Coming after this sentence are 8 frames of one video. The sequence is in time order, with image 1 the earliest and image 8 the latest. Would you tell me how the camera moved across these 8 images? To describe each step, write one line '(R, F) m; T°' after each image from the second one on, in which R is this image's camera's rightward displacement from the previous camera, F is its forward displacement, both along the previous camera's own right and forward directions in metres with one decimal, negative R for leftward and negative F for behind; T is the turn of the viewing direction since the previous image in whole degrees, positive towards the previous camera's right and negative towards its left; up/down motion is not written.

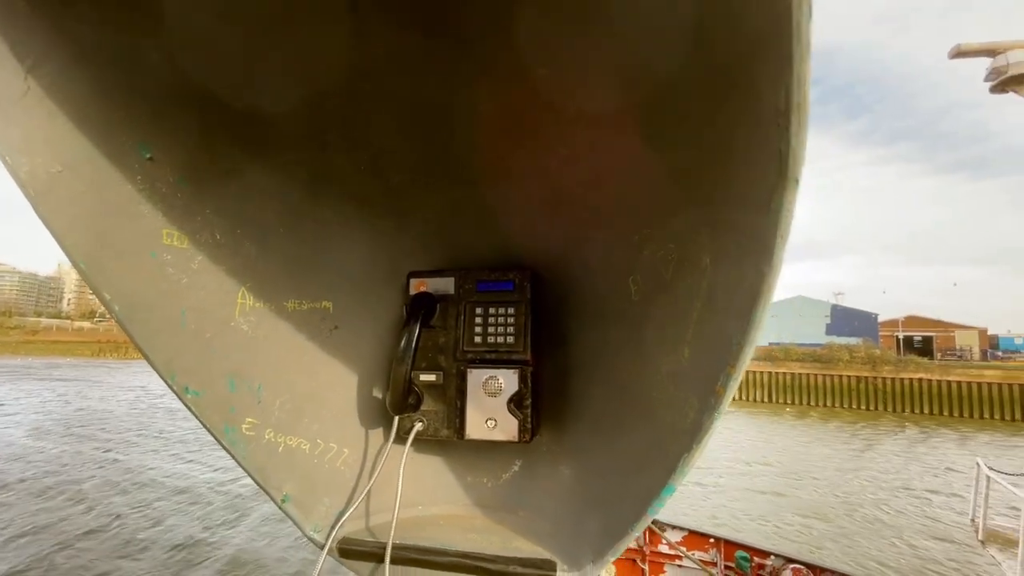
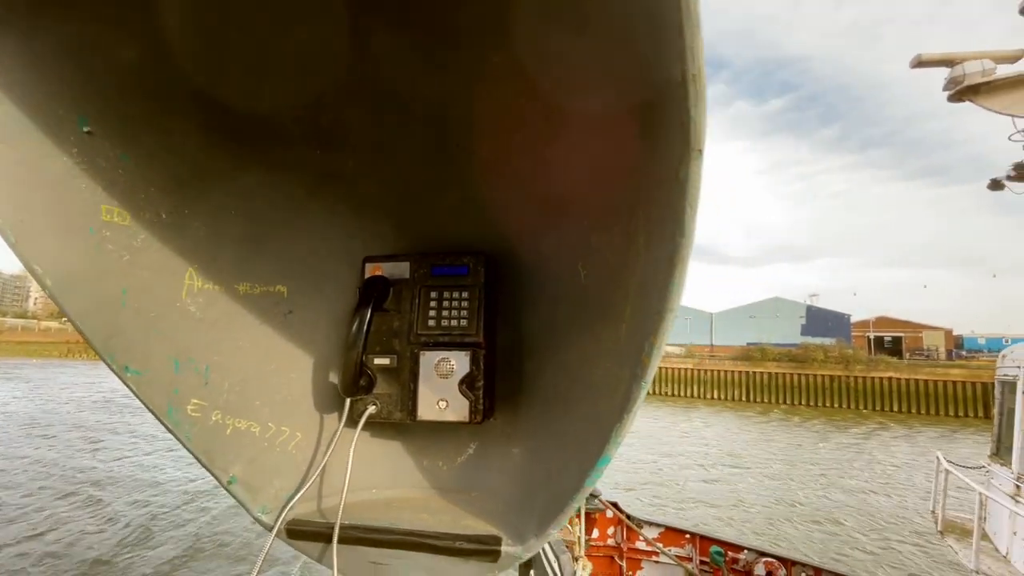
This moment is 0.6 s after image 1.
(+0.2, 0.0) m; -4°
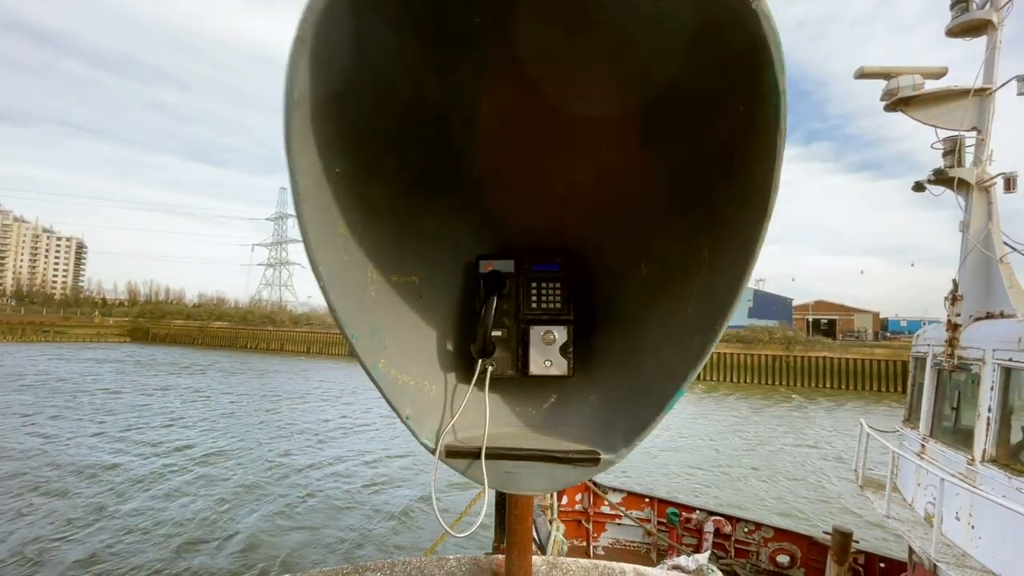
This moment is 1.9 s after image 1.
(-0.3, -0.3) m; +5°
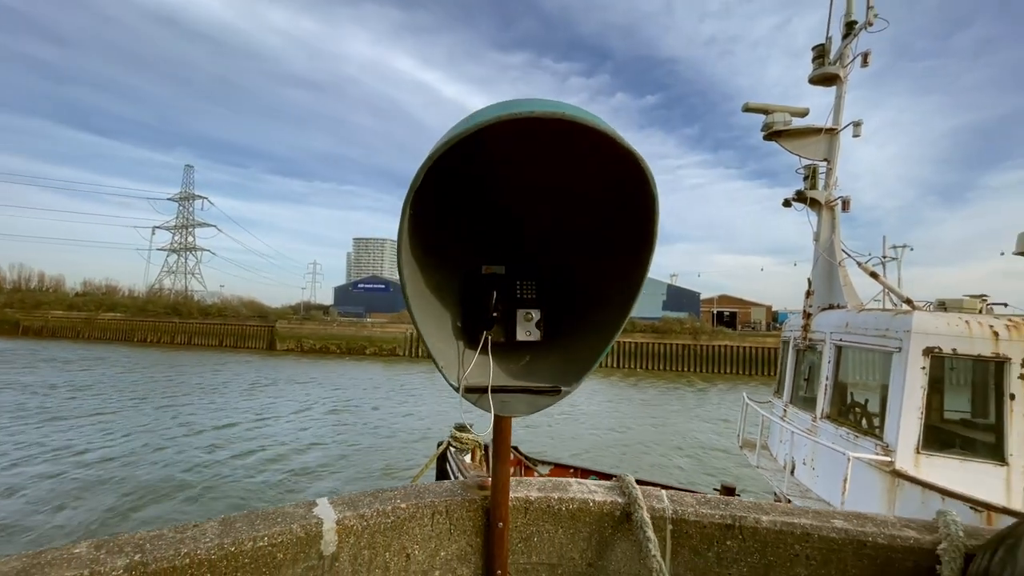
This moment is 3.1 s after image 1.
(-0.3, -0.7) m; +9°
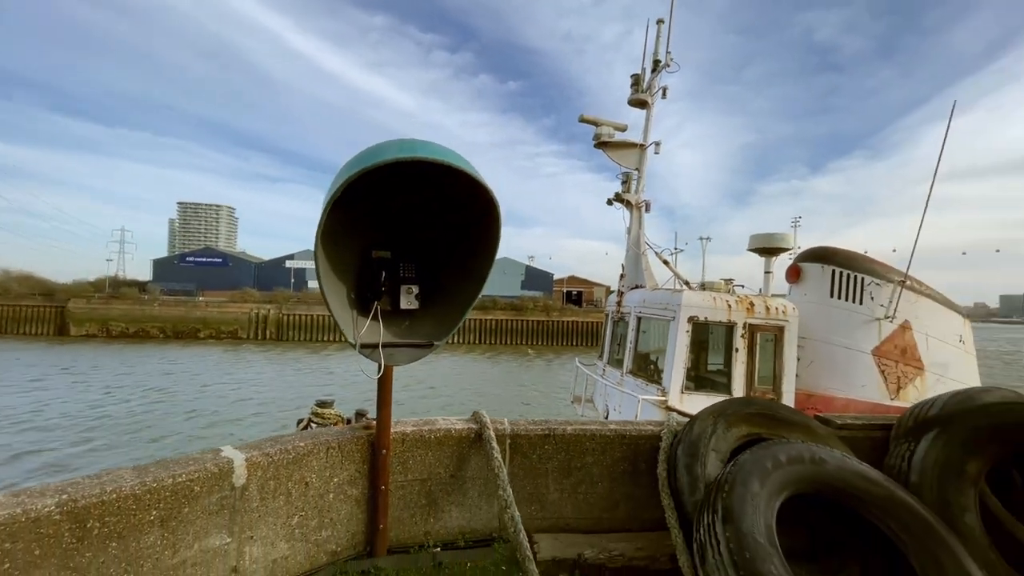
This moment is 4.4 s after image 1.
(-0.2, -0.7) m; +18°
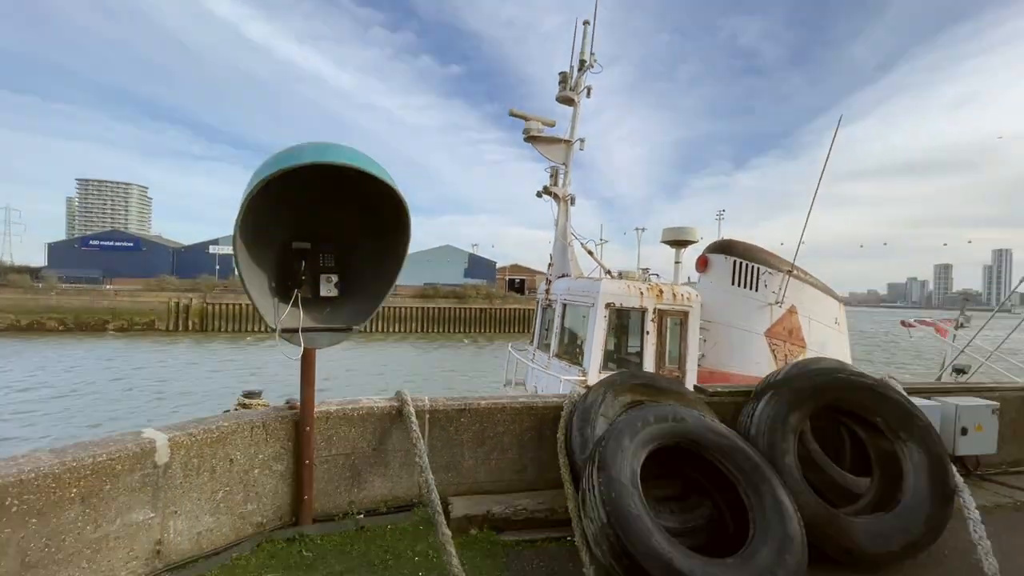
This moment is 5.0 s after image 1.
(+0.2, -0.4) m; +7°
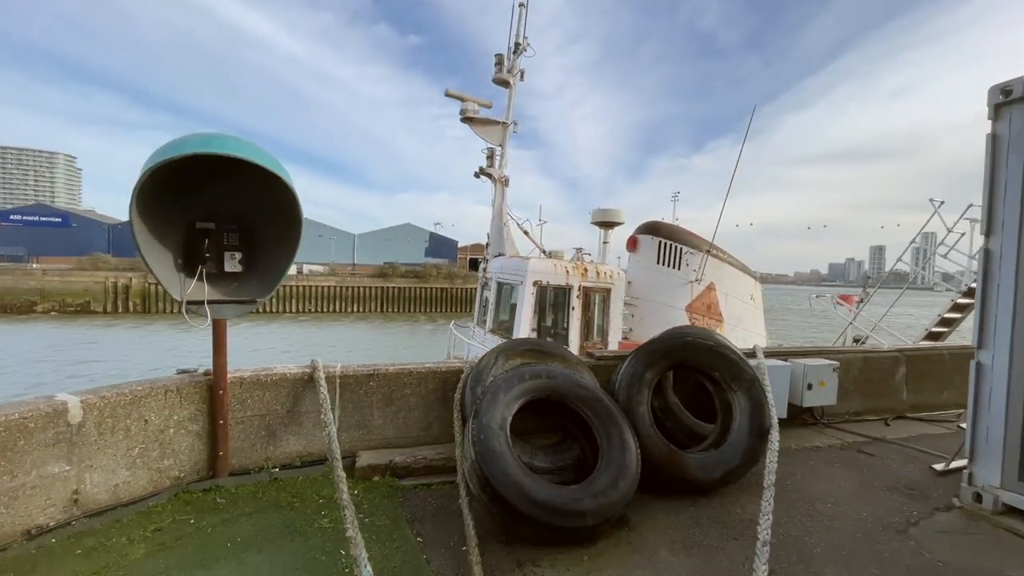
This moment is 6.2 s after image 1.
(+0.5, -0.5) m; +5°
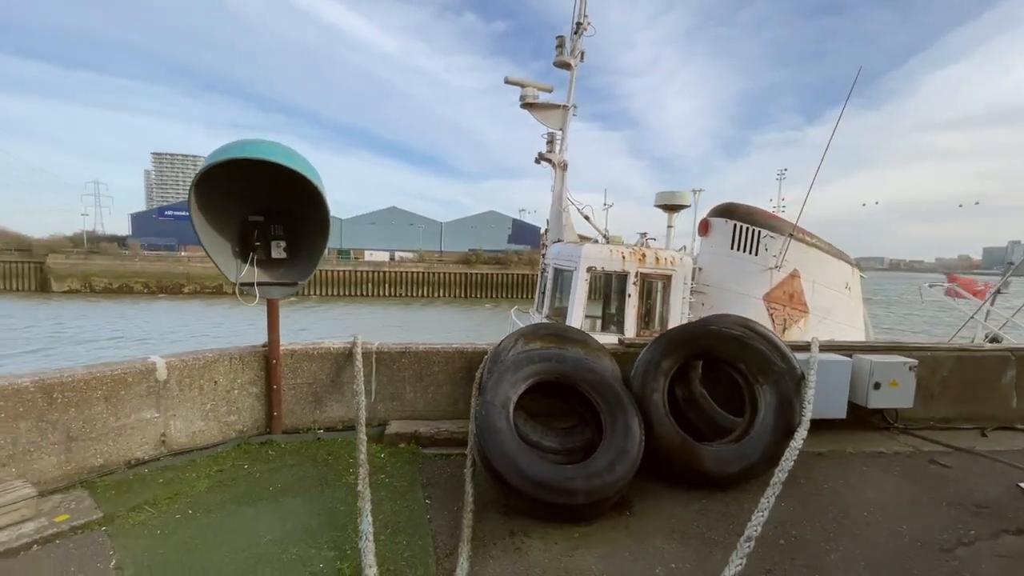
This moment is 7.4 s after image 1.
(+0.6, -0.1) m; -11°
